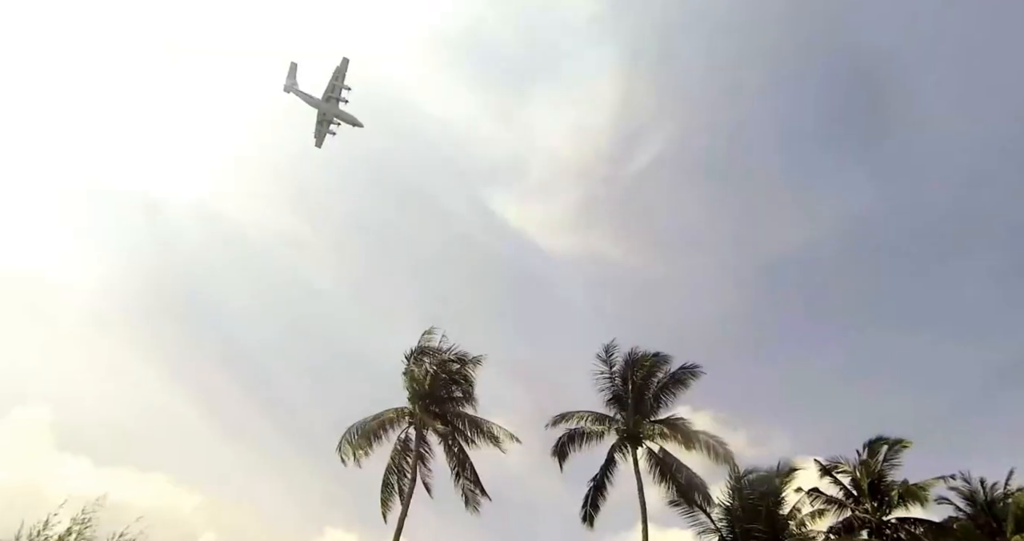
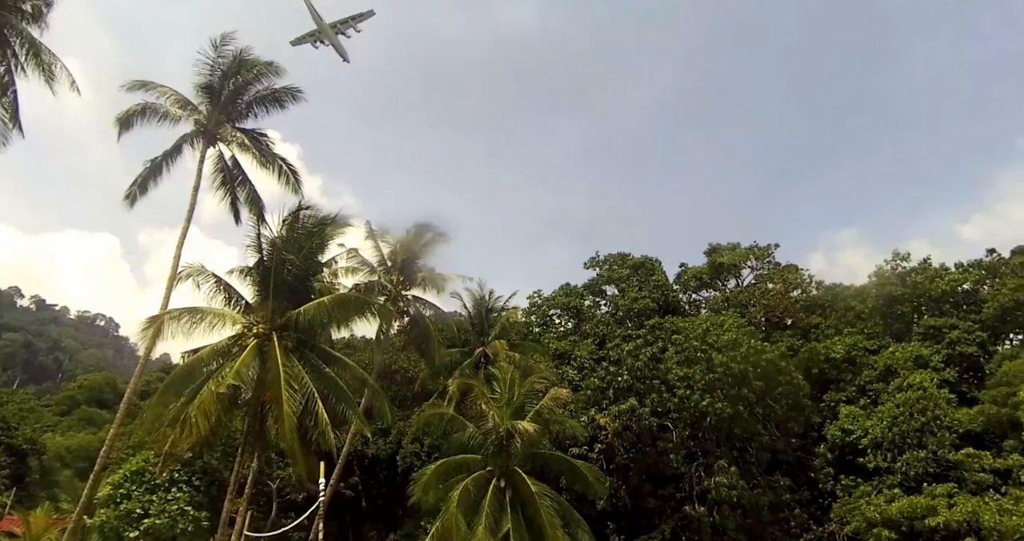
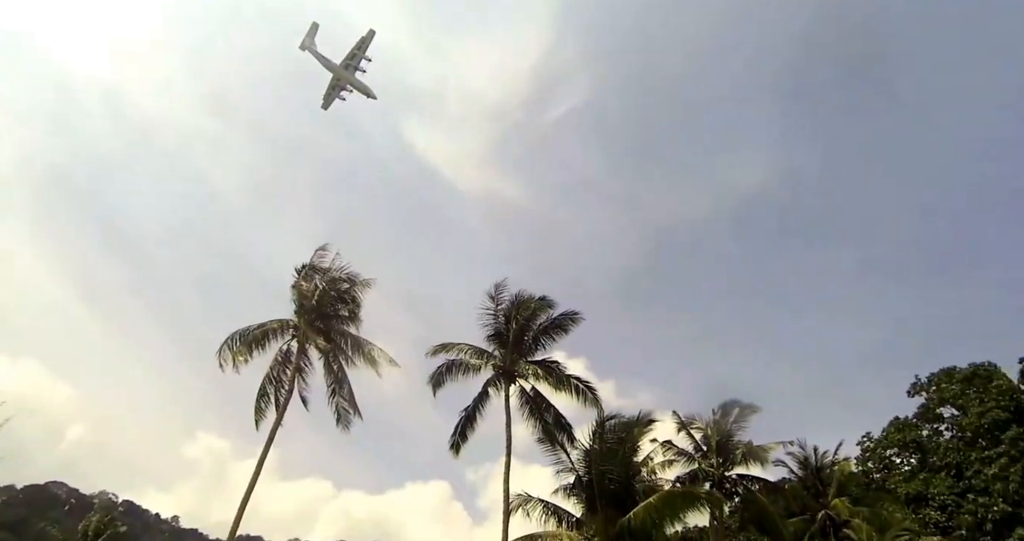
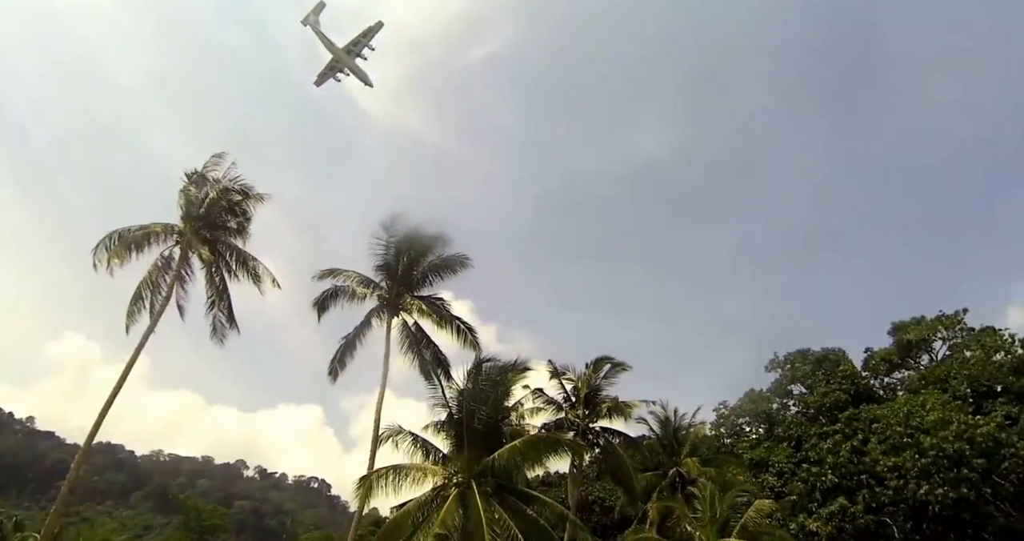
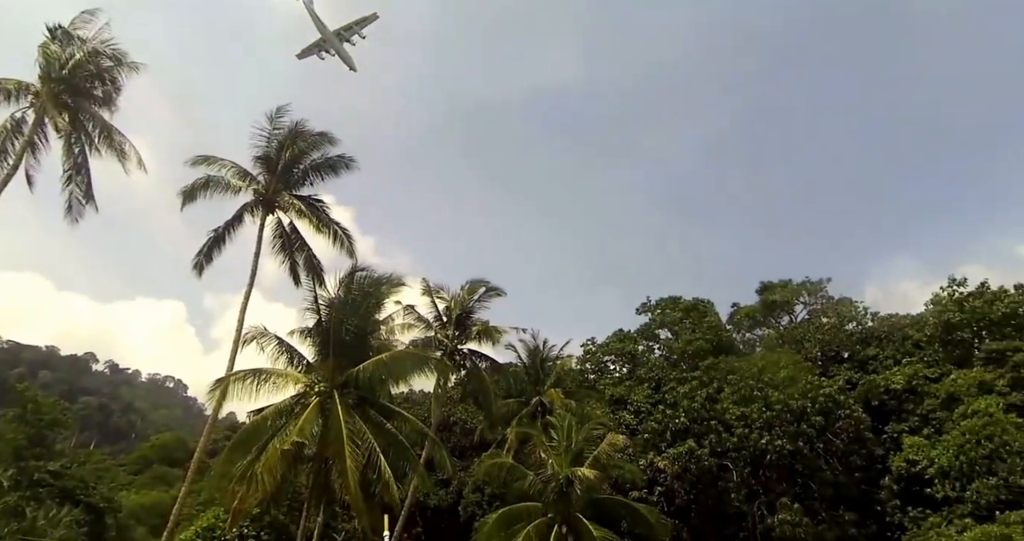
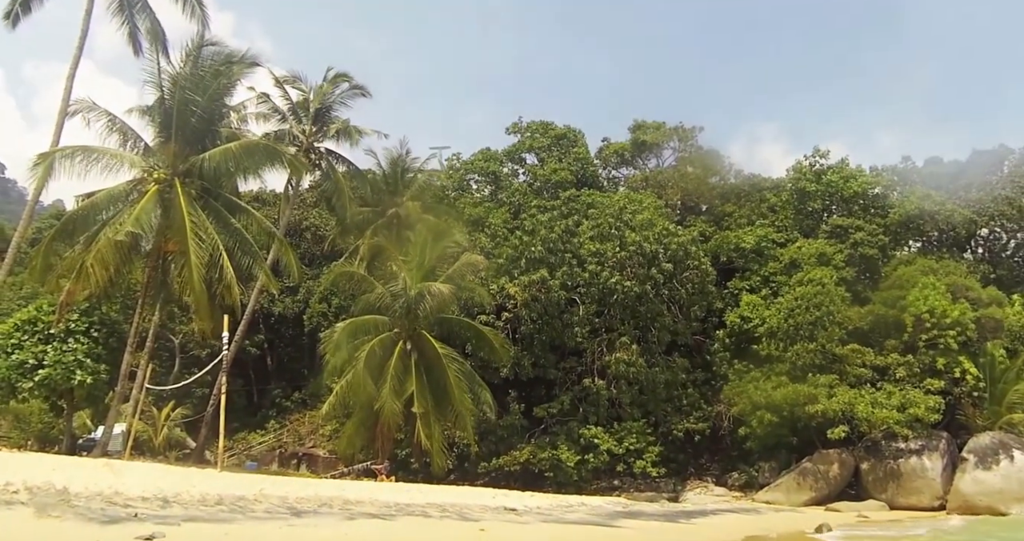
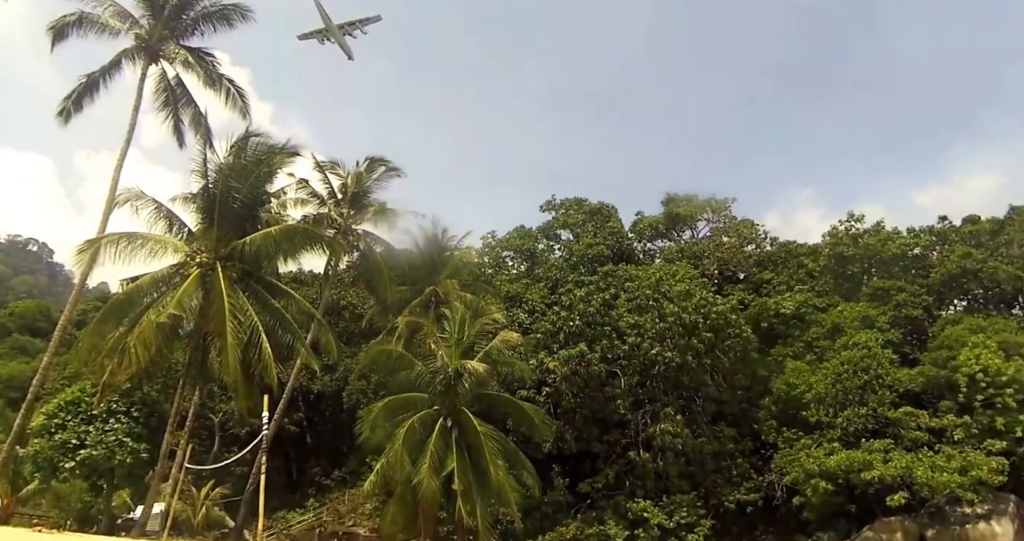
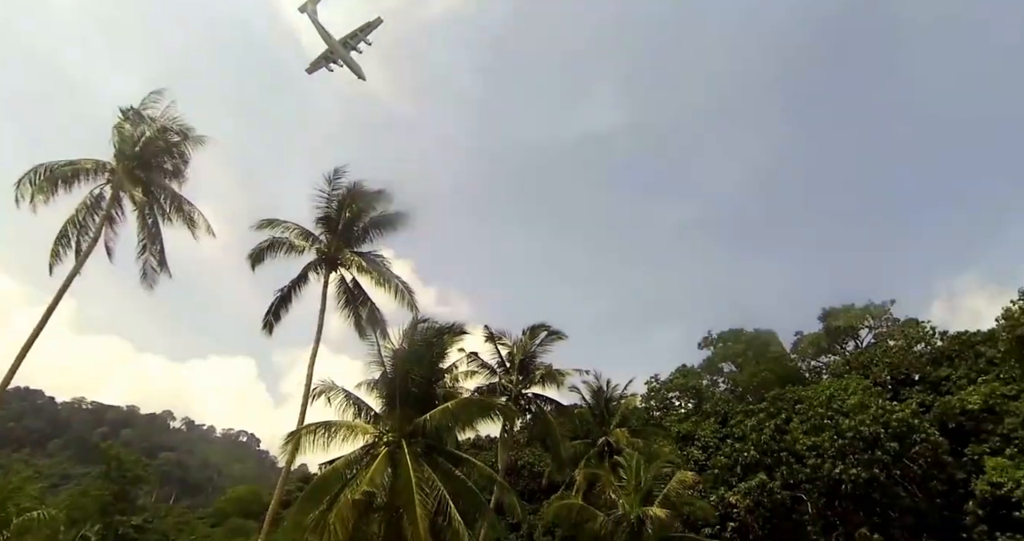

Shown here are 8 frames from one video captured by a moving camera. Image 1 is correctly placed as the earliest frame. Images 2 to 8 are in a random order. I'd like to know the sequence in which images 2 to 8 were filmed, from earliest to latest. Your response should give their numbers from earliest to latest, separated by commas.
3, 4, 8, 5, 2, 7, 6
